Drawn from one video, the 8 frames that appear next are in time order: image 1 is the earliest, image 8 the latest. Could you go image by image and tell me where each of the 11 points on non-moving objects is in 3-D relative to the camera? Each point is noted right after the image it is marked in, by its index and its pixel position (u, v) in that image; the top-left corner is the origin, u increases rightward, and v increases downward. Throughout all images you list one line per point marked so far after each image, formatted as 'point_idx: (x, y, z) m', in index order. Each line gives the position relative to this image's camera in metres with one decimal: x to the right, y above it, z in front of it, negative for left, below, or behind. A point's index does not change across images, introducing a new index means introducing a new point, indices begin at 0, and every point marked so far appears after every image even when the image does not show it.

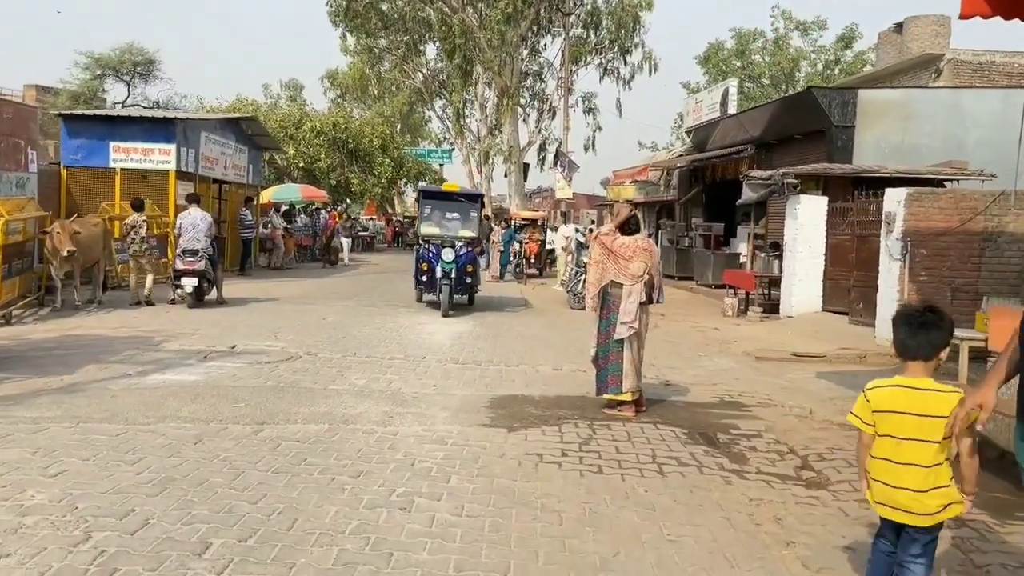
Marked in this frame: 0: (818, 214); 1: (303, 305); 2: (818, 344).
0: (+5.3, +1.3, +14.2) m
1: (-3.5, -0.3, +13.6) m
2: (+4.5, -0.8, +11.8) m
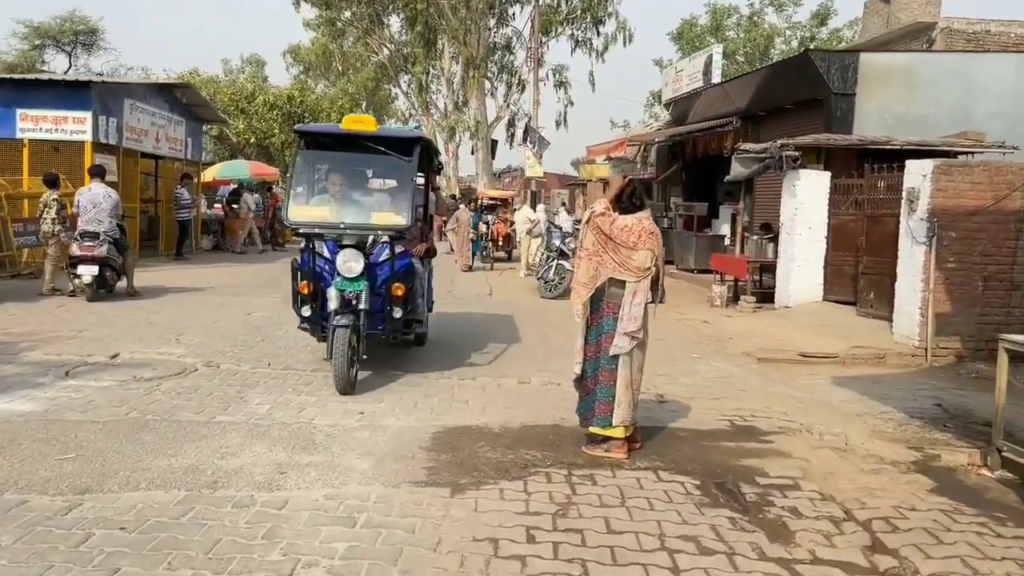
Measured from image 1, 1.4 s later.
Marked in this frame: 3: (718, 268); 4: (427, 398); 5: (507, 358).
0: (+4.8, +1.5, +12.5) m
1: (-4.1, -0.1, +11.7) m
2: (+4.0, -0.7, +10.2) m
3: (+3.6, +0.4, +14.2) m
4: (-0.7, -0.9, +6.1) m
5: (0.0, -0.7, +8.0) m
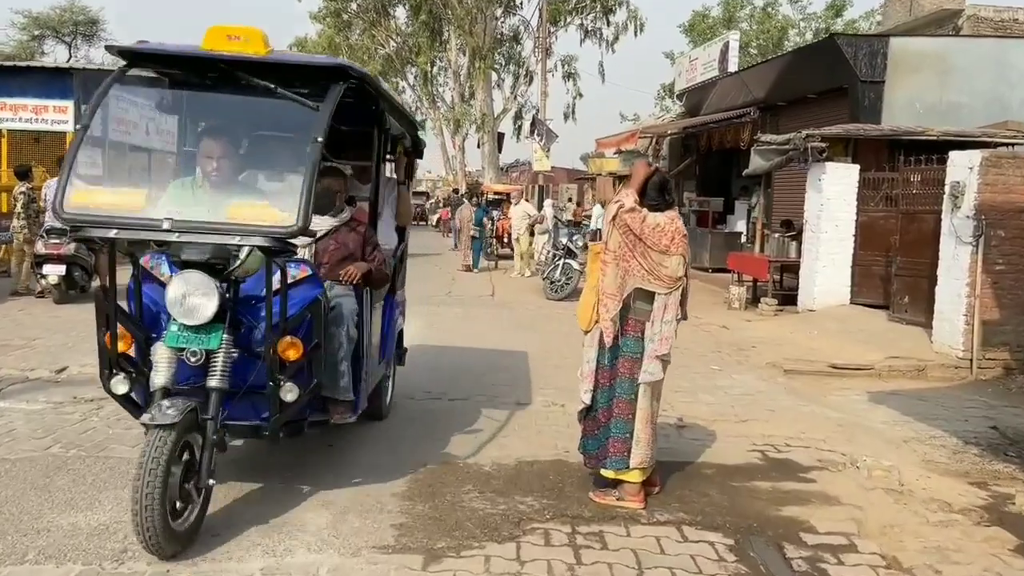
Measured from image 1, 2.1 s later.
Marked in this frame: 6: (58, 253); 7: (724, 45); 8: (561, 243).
0: (+4.8, +1.5, +11.6) m
1: (-4.0, -0.1, +10.9) m
2: (+4.0, -0.7, +9.3) m
3: (+3.7, +0.3, +13.3) m
4: (-0.7, -0.9, +5.3) m
5: (0.0, -0.7, +7.1) m
6: (-5.4, +0.4, +9.7) m
7: (+5.1, +5.9, +19.4) m
8: (+0.8, +0.8, +13.7) m
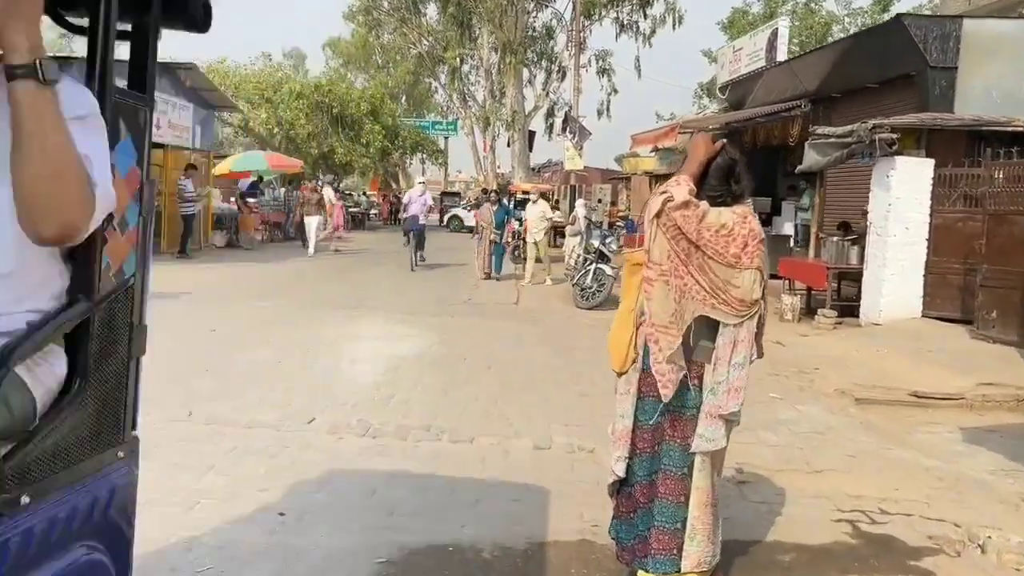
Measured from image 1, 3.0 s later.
0: (+5.1, +1.3, +10.2) m
1: (-3.7, -0.2, +9.8) m
2: (+4.2, -0.9, +7.9) m
3: (+4.1, +0.2, +11.9) m
4: (-0.6, -1.0, +4.1) m
5: (+0.1, -0.8, +5.9) m
6: (-5.2, +0.4, +8.7) m
7: (+5.8, +5.7, +18.0) m
8: (+1.2, +0.7, +12.5) m
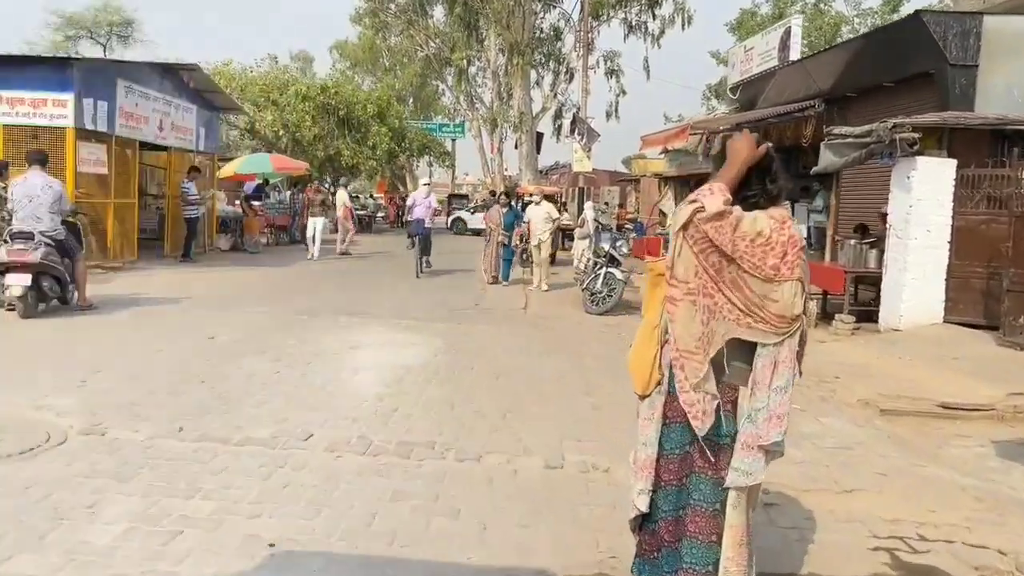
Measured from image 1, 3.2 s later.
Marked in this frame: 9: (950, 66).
0: (+5.2, +1.3, +9.9) m
1: (-3.6, -0.3, +9.6) m
2: (+4.3, -0.9, +7.6) m
3: (+4.2, +0.1, +11.6) m
4: (-0.6, -1.1, +3.8) m
5: (+0.2, -0.9, +5.6) m
6: (-5.1, +0.3, +8.4) m
7: (+6.0, +5.6, +17.7) m
8: (+1.3, +0.6, +12.2) m
9: (+6.4, +3.3, +11.9) m
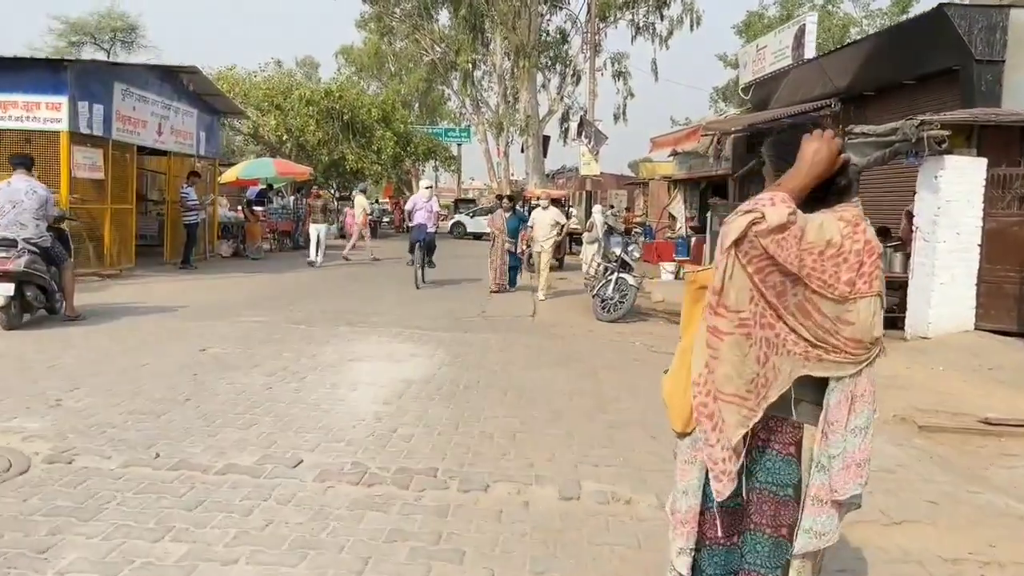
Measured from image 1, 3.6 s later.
0: (+5.3, +1.2, +9.4) m
1: (-3.5, -0.4, +9.1) m
2: (+4.4, -1.0, +7.1) m
3: (+4.3, +0.1, +11.1) m
4: (-0.5, -1.1, +3.3) m
5: (+0.2, -1.0, +5.1) m
6: (-5.0, +0.2, +8.0) m
7: (+6.1, +5.5, +17.2) m
8: (+1.4, +0.5, +11.7) m
9: (+6.5, +3.2, +11.4) m
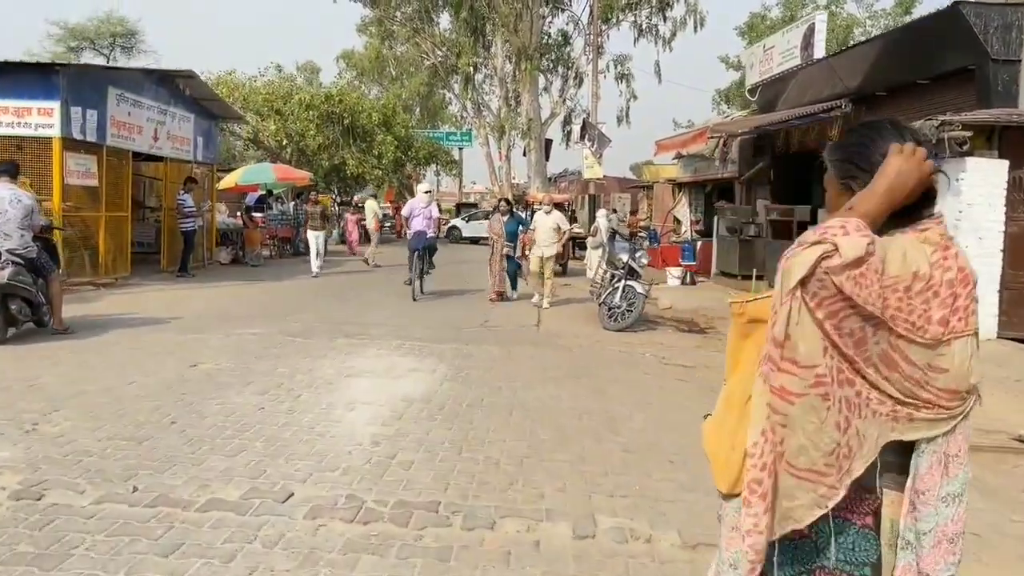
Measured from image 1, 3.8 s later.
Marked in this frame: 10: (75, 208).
0: (+5.4, +1.1, +9.0) m
1: (-3.5, -0.5, +8.8) m
2: (+4.4, -1.0, +6.7) m
3: (+4.4, 0.0, +10.7) m
4: (-0.5, -1.2, +3.0) m
5: (+0.3, -1.0, +4.8) m
6: (-5.0, +0.1, +7.7) m
7: (+6.2, +5.4, +16.9) m
8: (+1.5, +0.4, +11.4) m
9: (+6.6, +3.1, +11.0) m
10: (-7.3, +1.3, +13.5) m
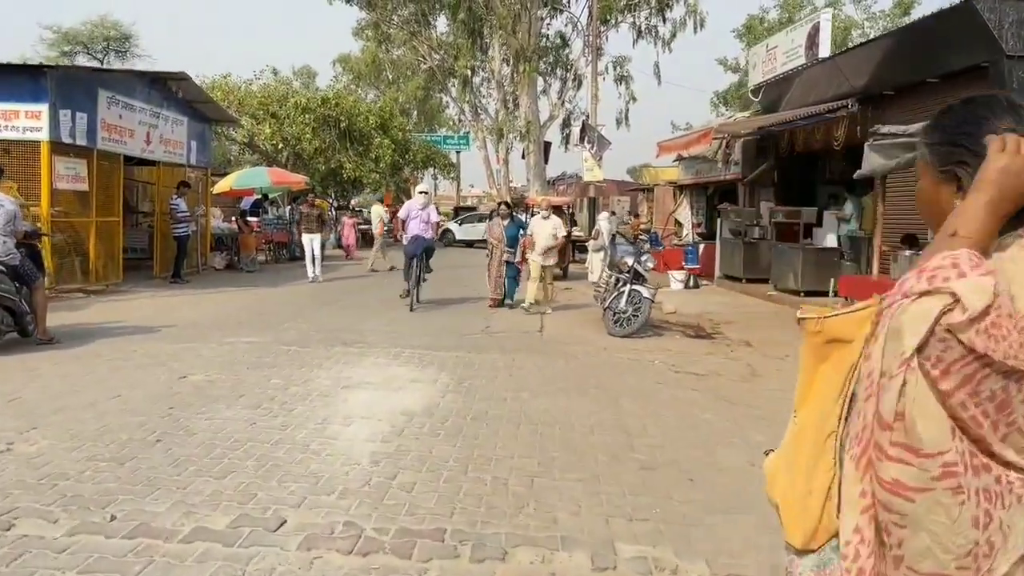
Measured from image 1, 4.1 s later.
0: (+5.4, +1.1, +8.7) m
1: (-3.5, -0.6, +8.5) m
2: (+4.4, -1.1, +6.4) m
3: (+4.4, -0.1, +10.4) m
4: (-0.4, -1.2, +2.7) m
5: (+0.3, -1.1, +4.5) m
6: (-4.9, 0.0, +7.4) m
7: (+6.1, +5.3, +16.6) m
8: (+1.5, +0.3, +11.1) m
9: (+6.6, +3.1, +10.8) m
10: (-7.3, +1.2, +13.1) m
